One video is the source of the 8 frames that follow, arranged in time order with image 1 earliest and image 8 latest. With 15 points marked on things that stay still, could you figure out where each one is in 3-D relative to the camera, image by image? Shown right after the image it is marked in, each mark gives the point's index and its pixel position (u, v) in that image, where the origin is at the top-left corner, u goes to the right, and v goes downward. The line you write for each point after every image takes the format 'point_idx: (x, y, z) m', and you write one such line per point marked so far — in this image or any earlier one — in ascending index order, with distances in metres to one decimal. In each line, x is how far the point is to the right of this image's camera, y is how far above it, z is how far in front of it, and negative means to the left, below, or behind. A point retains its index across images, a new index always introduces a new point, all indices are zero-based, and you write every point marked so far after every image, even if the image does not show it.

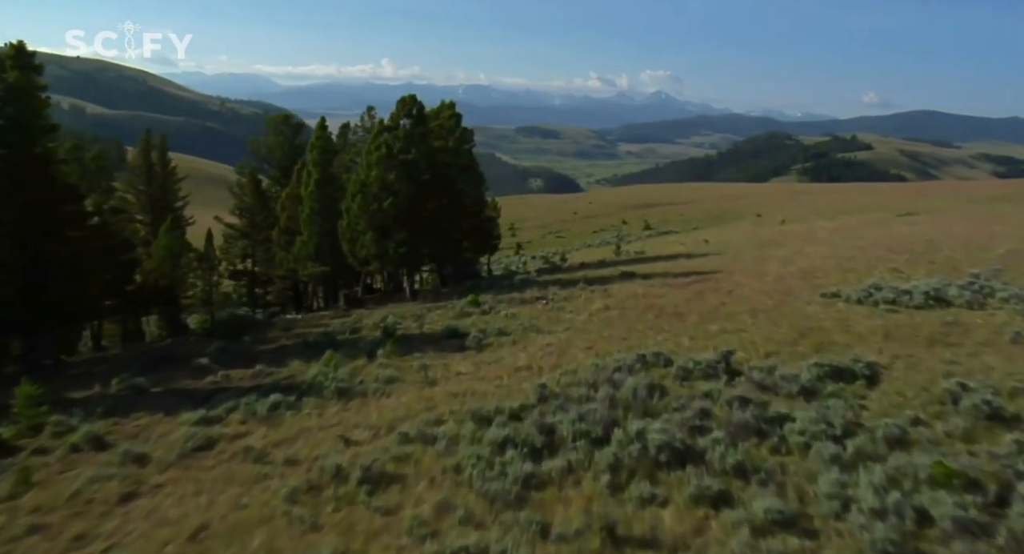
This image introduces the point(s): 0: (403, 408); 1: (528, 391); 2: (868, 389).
0: (-2.0, -2.4, +16.4) m
1: (+0.3, -2.1, +16.6) m
2: (+6.4, -2.0, +15.9) m
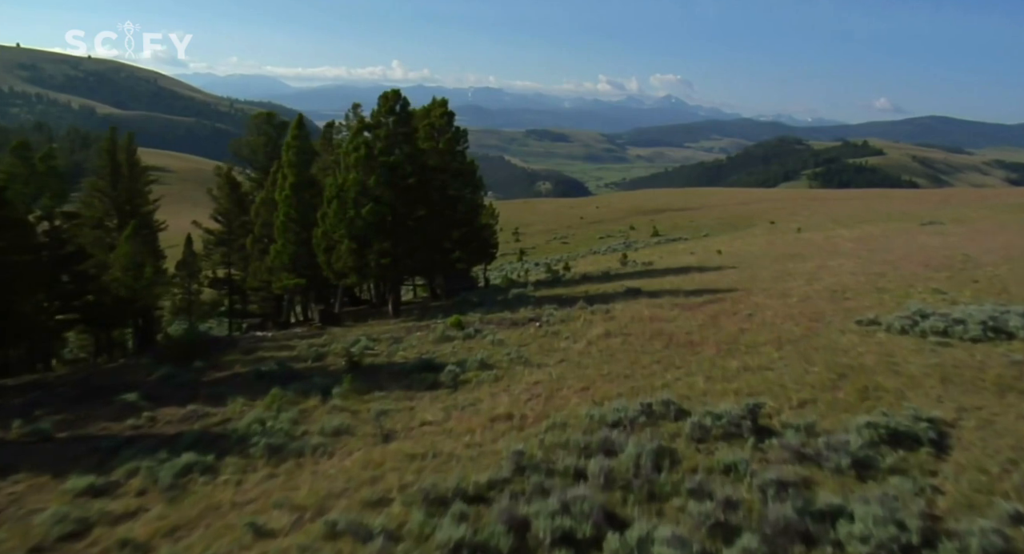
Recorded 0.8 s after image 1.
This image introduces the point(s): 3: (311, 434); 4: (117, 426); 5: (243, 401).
0: (-2.5, -2.9, +13.0) m
1: (-0.1, -2.7, +13.1) m
2: (+6.0, -2.6, +12.3) m
3: (-3.5, -2.7, +15.5) m
4: (-7.8, -2.9, +17.3) m
5: (-5.6, -2.5, +18.3) m
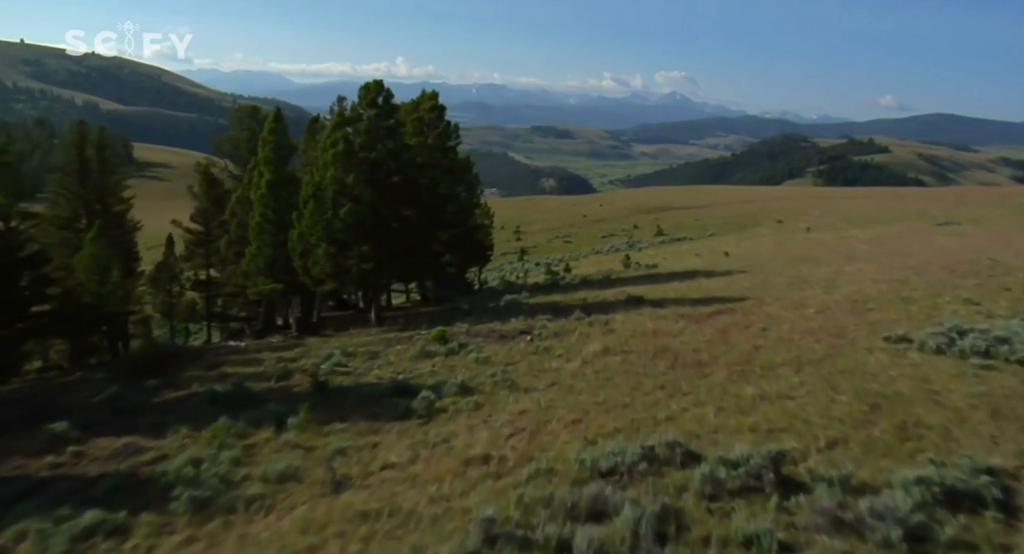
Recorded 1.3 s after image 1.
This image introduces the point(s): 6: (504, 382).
0: (-2.8, -3.2, +10.6) m
1: (-0.5, -2.9, +10.7) m
2: (+5.6, -2.9, +9.9) m
3: (-3.9, -3.0, +13.1) m
4: (-8.1, -3.2, +15.0) m
5: (-5.9, -2.8, +15.9) m
6: (-0.2, -2.2, +18.4) m
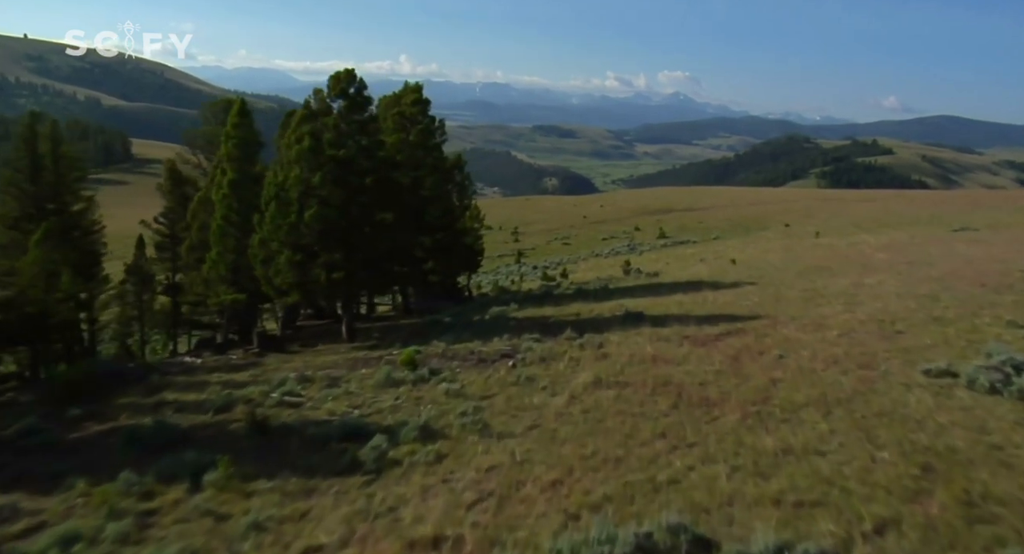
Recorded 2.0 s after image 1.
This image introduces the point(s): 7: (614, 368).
0: (-3.3, -3.6, +7.7) m
1: (-1.0, -3.3, +7.8) m
2: (+5.1, -3.3, +7.0) m
3: (-4.4, -3.3, +10.2) m
4: (-8.6, -3.5, +12.1) m
5: (-6.4, -3.1, +13.0) m
6: (-0.7, -2.6, +15.4) m
7: (+2.2, -2.0, +18.9) m
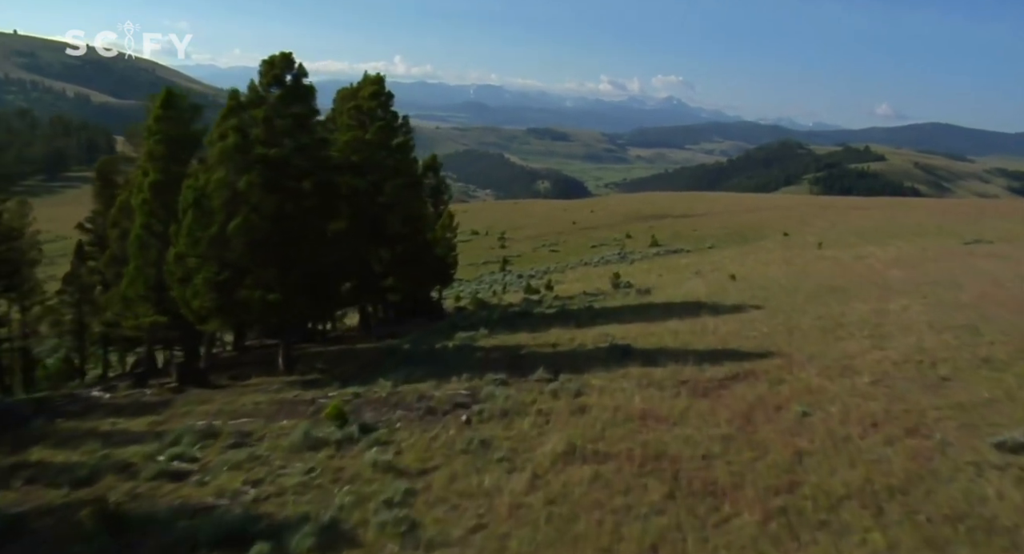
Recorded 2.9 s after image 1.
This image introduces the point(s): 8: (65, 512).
0: (-4.1, -4.1, +3.5) m
1: (-1.7, -3.9, +3.7) m
2: (+4.4, -3.9, +2.9) m
3: (-5.1, -3.9, +6.0) m
4: (-9.4, -4.0, +7.9) m
5: (-7.2, -3.6, +8.8) m
6: (-1.5, -3.1, +11.3) m
7: (+1.3, -2.6, +14.8) m
8: (-6.4, -3.4, +12.7) m
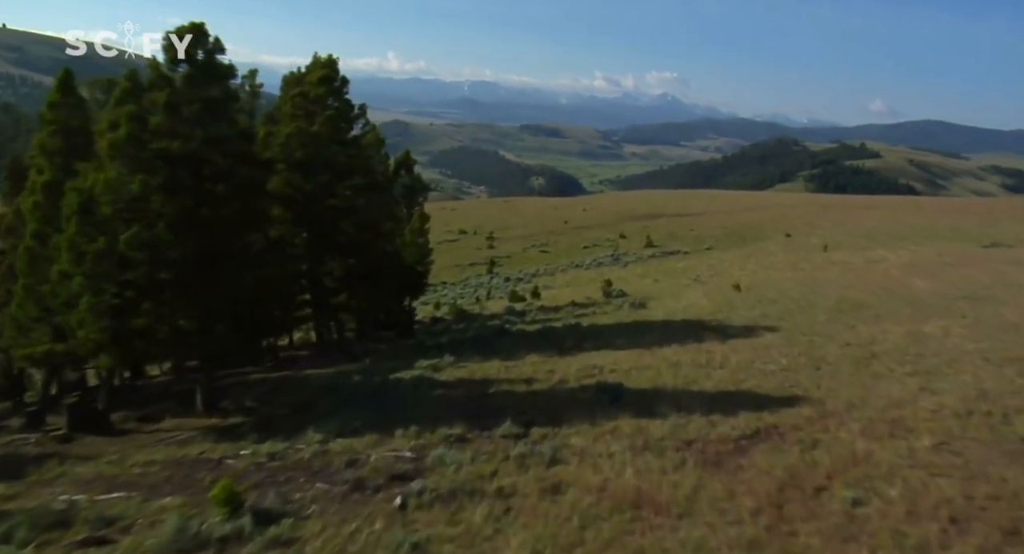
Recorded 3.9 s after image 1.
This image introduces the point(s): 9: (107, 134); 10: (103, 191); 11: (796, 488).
0: (-4.7, -4.6, -0.6) m
1: (-2.3, -4.4, -0.4) m
2: (+3.8, -4.4, -1.1) m
3: (-5.7, -4.4, +1.9) m
4: (-10.0, -4.5, +3.8) m
5: (-7.8, -4.1, +4.7) m
6: (-2.1, -3.6, +7.2) m
7: (+0.7, -3.1, +10.7) m
8: (-7.1, -3.9, +8.5) m
9: (-7.8, +2.8, +17.4) m
10: (-7.8, +1.7, +17.2) m
11: (+3.8, -2.8, +11.8) m
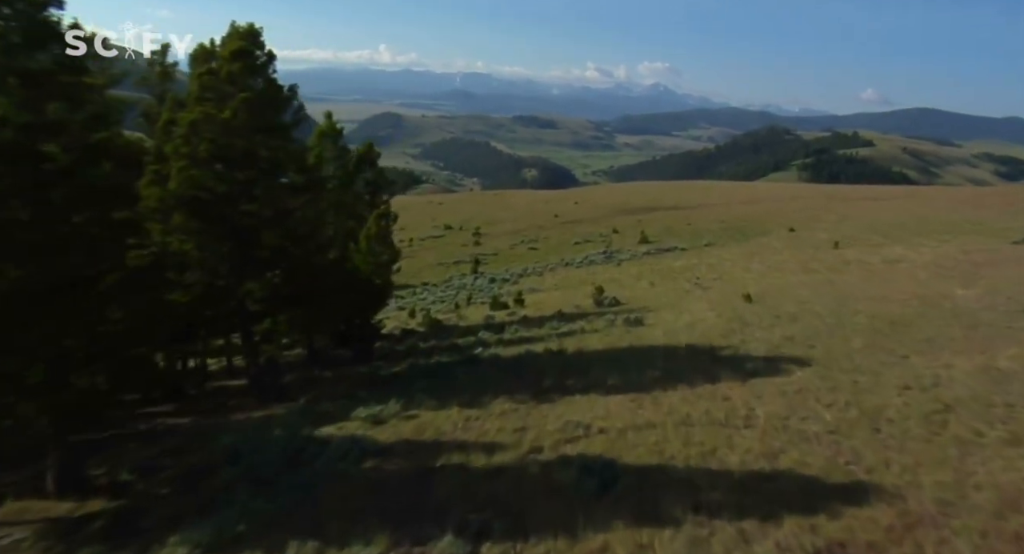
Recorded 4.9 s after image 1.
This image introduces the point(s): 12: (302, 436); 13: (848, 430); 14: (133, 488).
0: (-5.2, -5.4, -5.4) m
1: (-2.9, -5.1, -5.3) m
2: (+3.2, -5.1, -5.9) m
3: (-6.3, -5.1, -2.9) m
4: (-10.6, -5.2, -1.1) m
5: (-8.4, -4.9, -0.1) m
6: (-2.7, -4.3, +2.4) m
7: (0.0, -3.6, +5.9) m
8: (-7.7, -4.6, +3.7) m
9: (-8.6, +2.2, +12.5) m
10: (-8.5, +1.1, +12.3) m
11: (+3.1, -3.4, +7.0) m
12: (-4.0, -3.0, +16.8) m
13: (+5.3, -2.4, +13.9) m
14: (-6.2, -3.5, +14.5) m
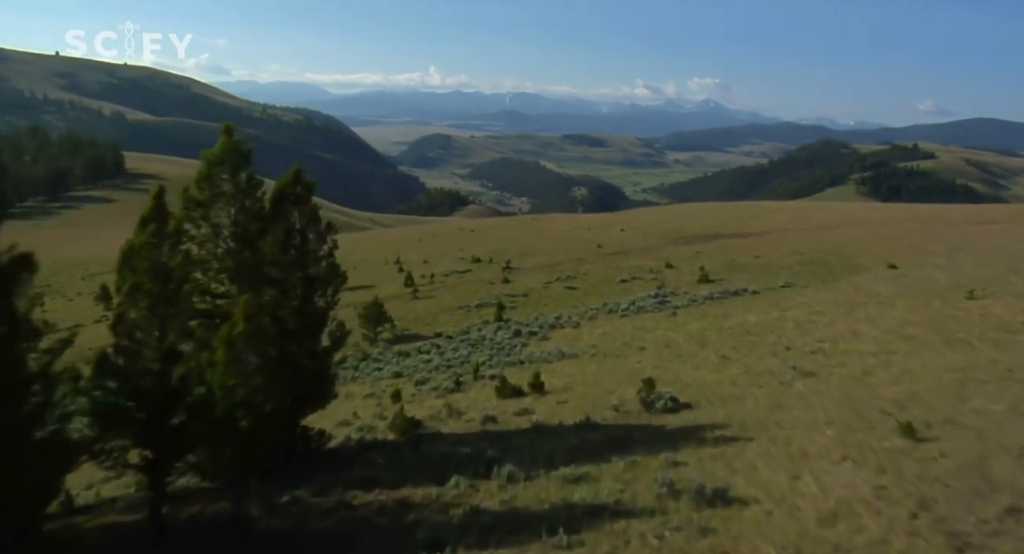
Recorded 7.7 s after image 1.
0: (-7.5, -7.1, -17.8) m
1: (-5.2, -6.8, -17.8) m
2: (+0.8, -6.7, -18.8) m
3: (-8.5, -6.9, -15.3) m
4: (-12.6, -7.1, -13.2) m
5: (-10.4, -6.7, -12.4) m
6: (-4.6, -6.1, -10.2) m
7: (-1.7, -5.5, -6.8) m
8: (-9.5, -6.5, -8.6) m
9: (-9.9, +0.1, +0.3) m
10: (-9.9, -1.0, +0.1) m
11: (+1.5, -5.3, -5.9) m
12: (-5.0, -5.2, +4.3) m
13: (+4.0, -4.3, +0.9) m
14: (-7.4, -5.6, +2.1) m
